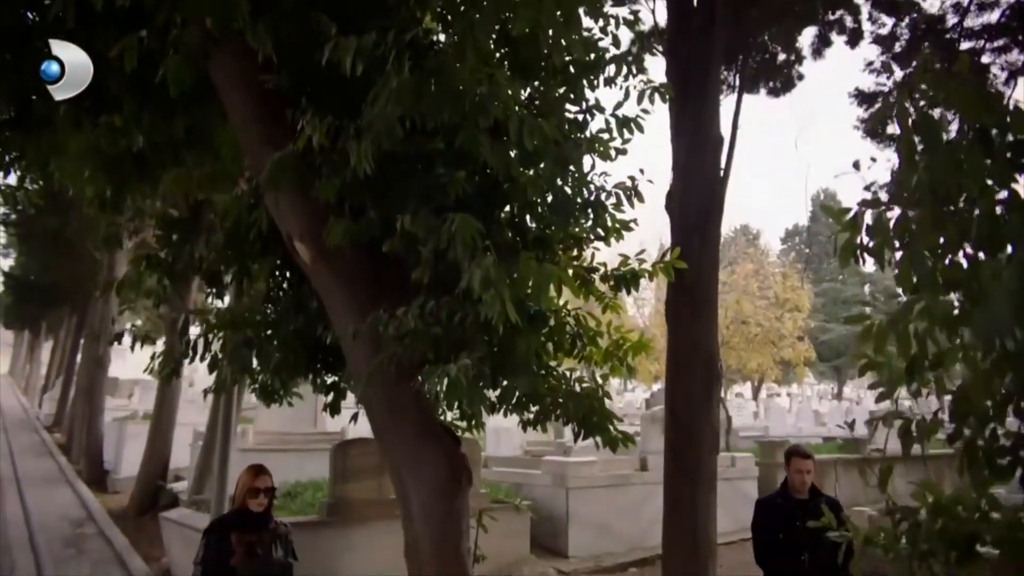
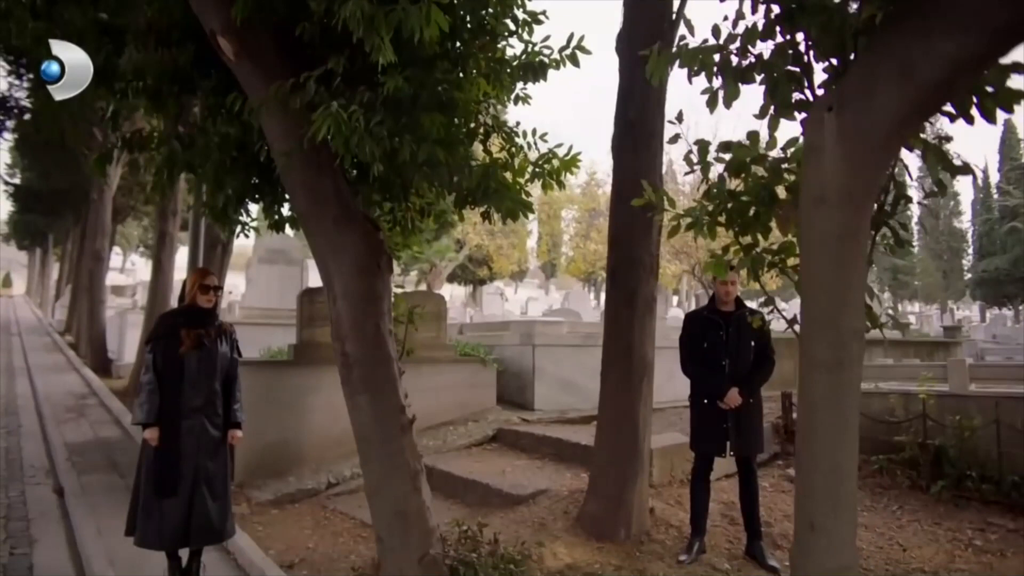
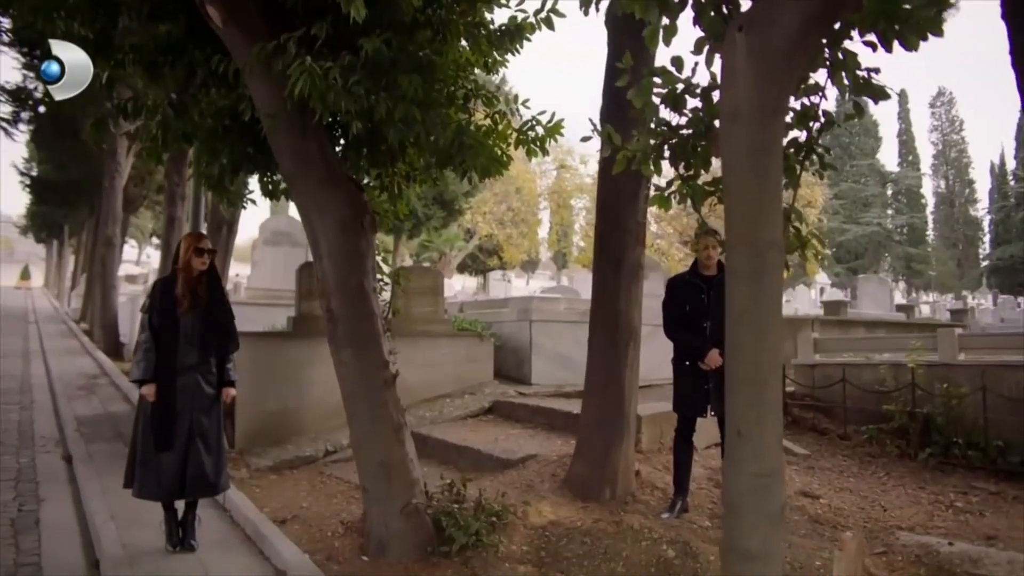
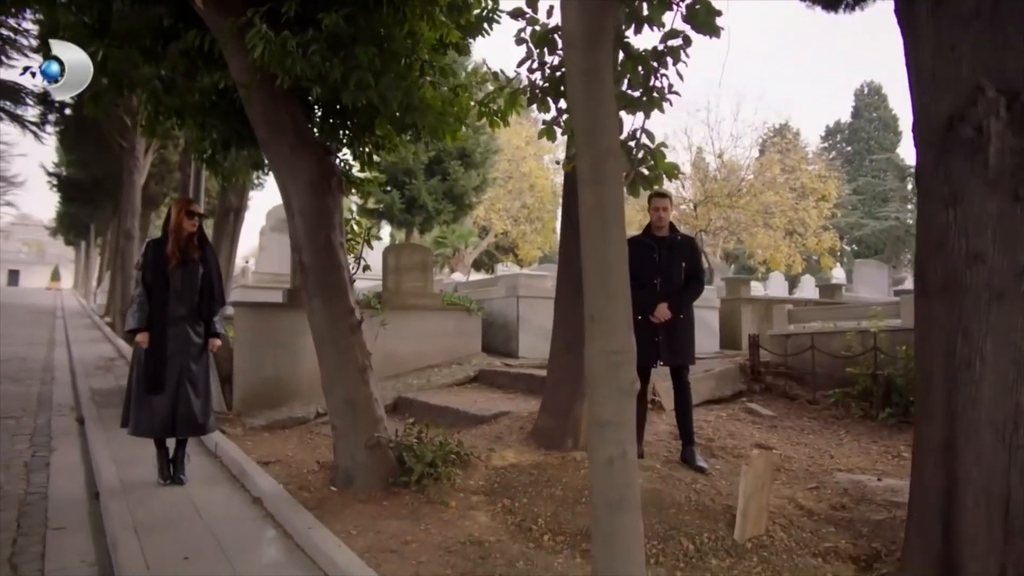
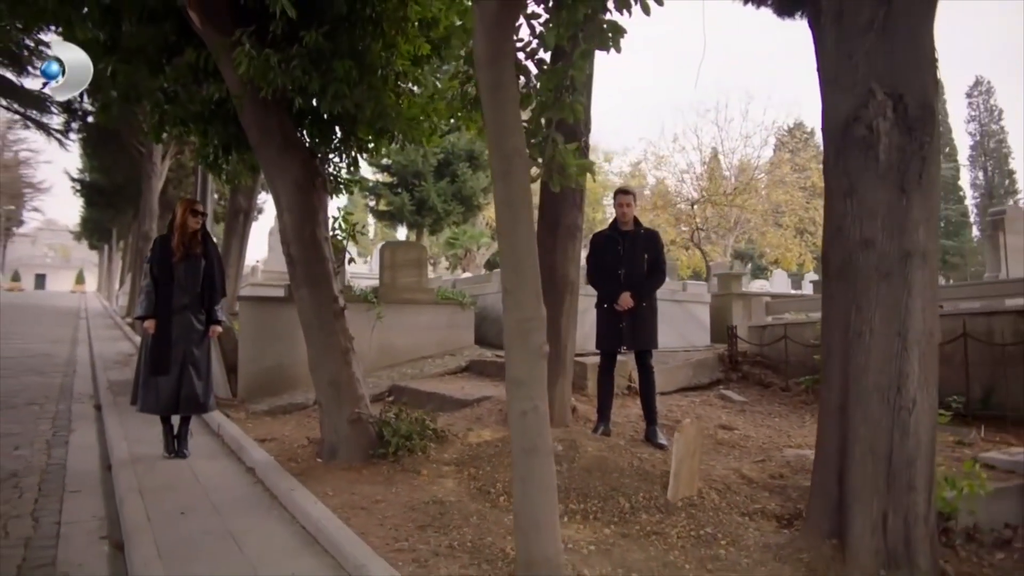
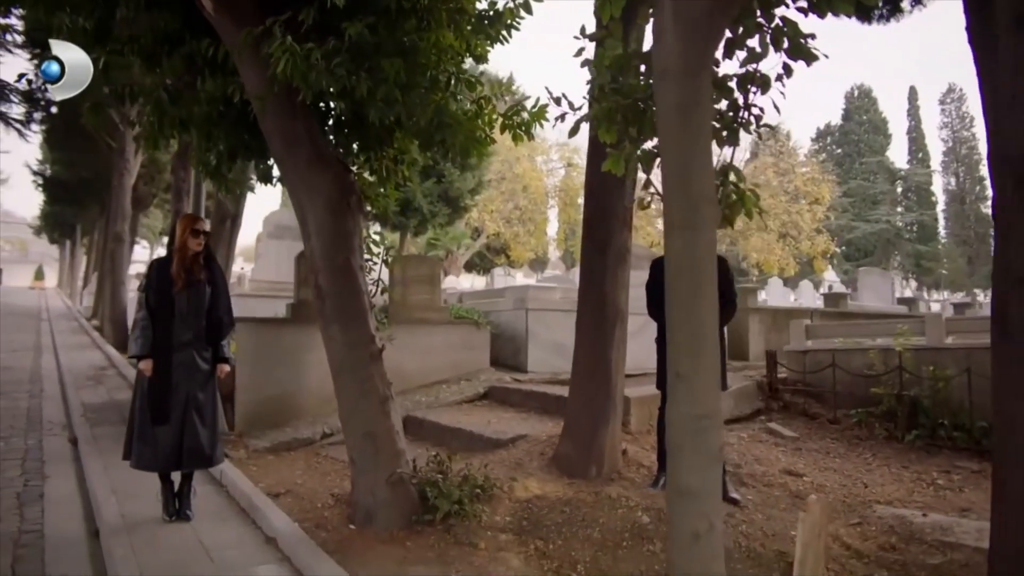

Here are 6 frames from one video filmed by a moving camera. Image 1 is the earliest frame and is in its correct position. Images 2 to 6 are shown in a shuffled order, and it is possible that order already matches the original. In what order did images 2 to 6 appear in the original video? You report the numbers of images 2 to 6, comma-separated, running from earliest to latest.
2, 3, 6, 4, 5
